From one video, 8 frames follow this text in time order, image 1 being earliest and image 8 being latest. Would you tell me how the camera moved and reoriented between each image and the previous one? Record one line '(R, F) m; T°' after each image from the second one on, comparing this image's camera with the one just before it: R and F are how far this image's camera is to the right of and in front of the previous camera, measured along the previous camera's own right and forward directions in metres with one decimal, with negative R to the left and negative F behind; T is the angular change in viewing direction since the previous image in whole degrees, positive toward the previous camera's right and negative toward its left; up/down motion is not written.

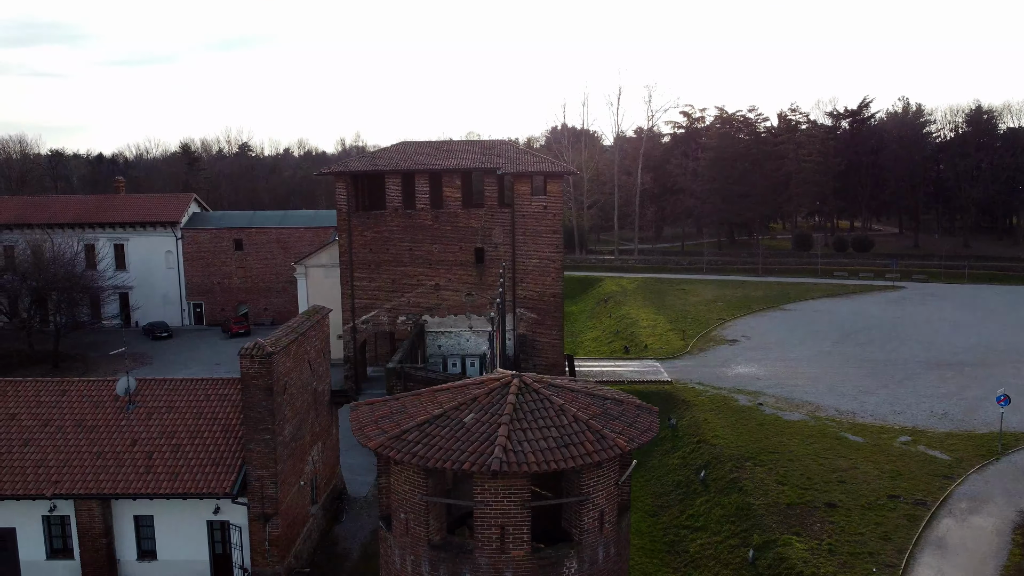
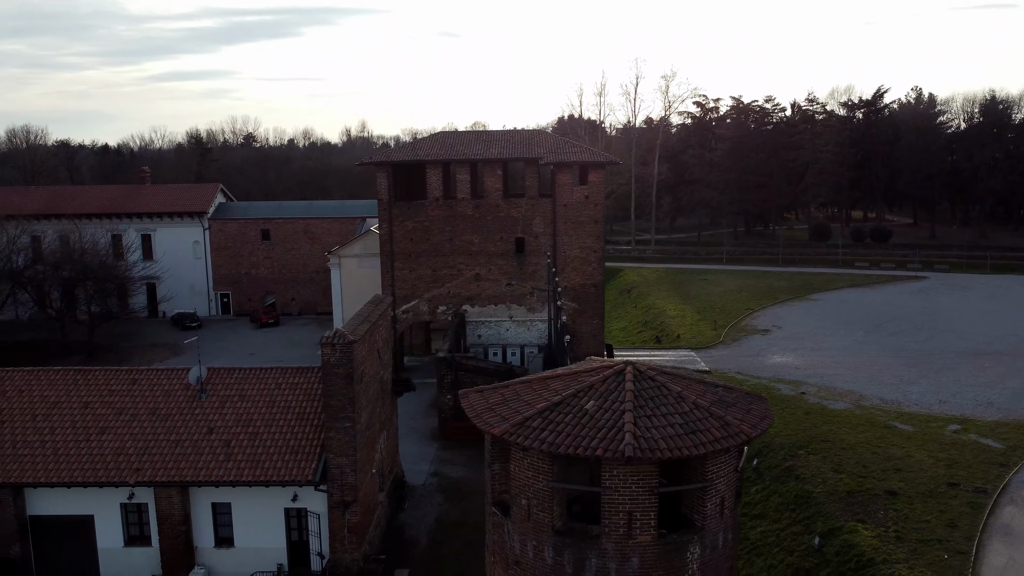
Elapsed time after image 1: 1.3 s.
(-1.5, 0.0) m; 0°
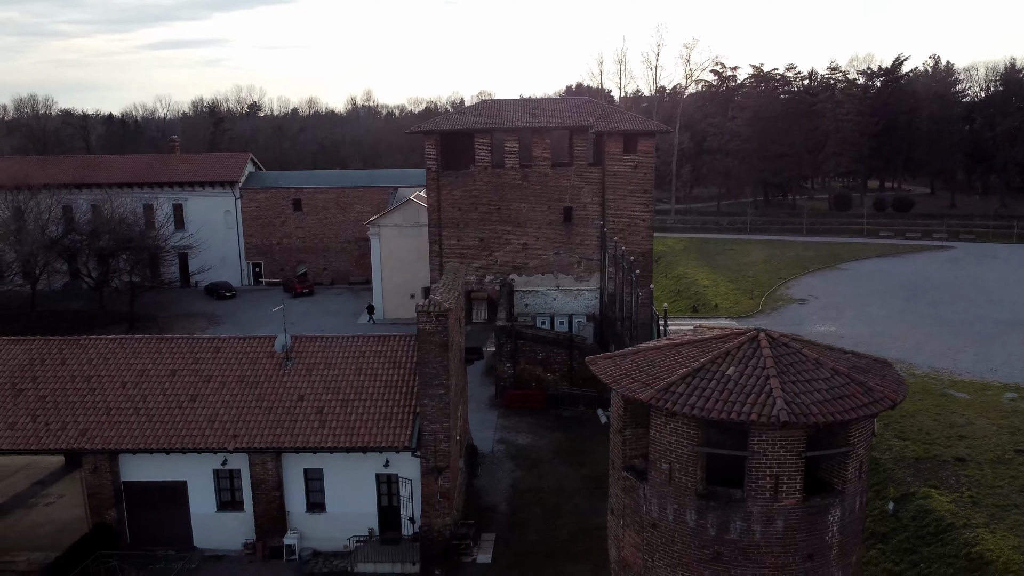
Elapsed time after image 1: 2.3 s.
(-1.7, -0.1) m; 0°
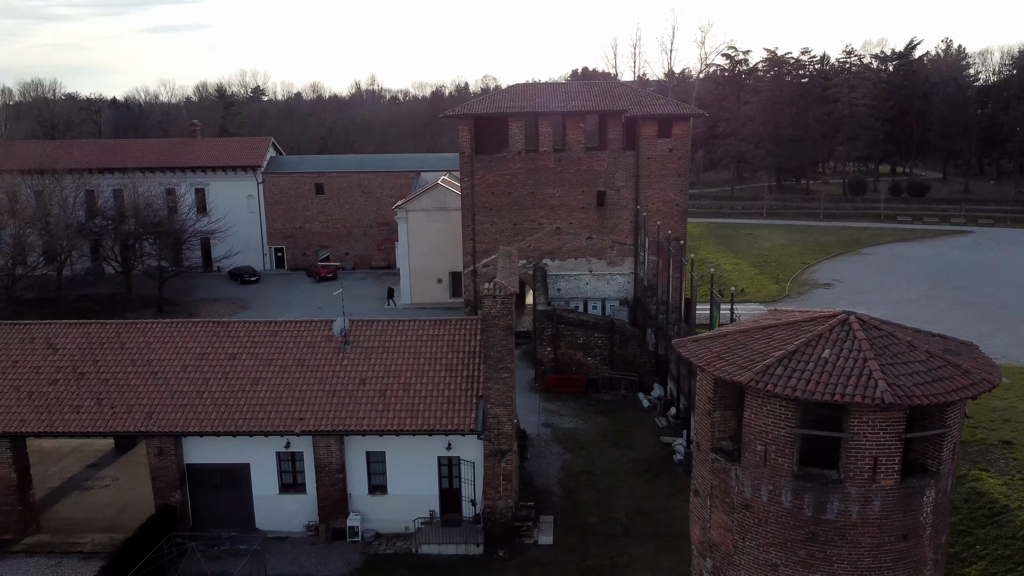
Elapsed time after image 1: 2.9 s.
(-1.2, -0.1) m; 0°
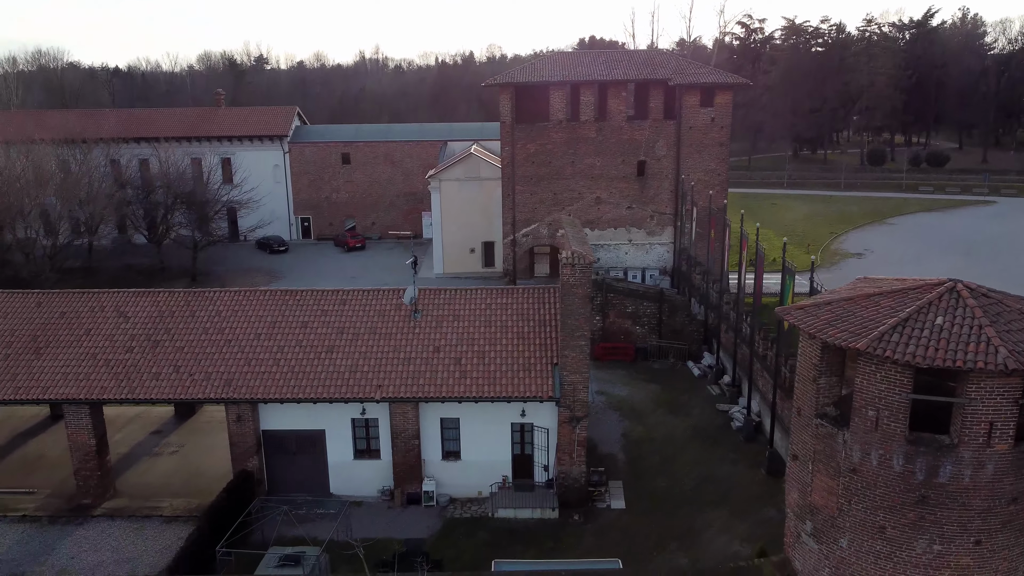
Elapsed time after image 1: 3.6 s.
(-1.5, -0.1) m; 0°
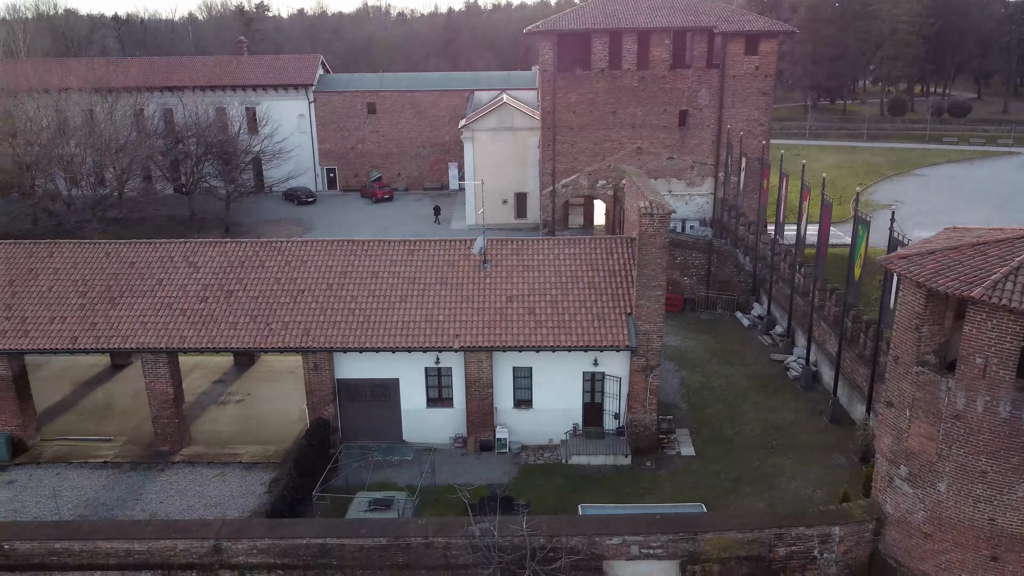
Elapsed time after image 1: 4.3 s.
(-1.5, -0.1) m; 0°
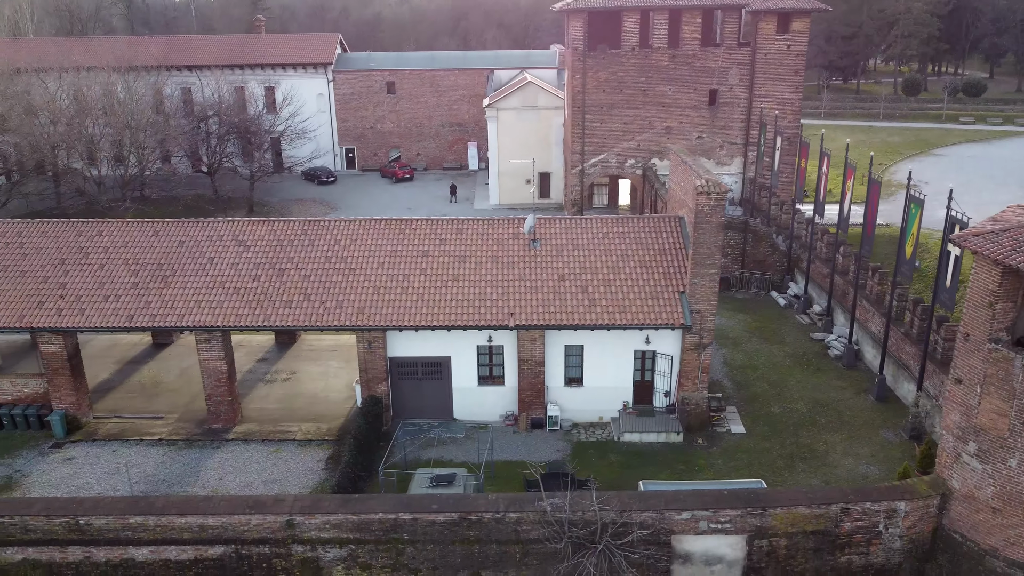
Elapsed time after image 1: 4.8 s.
(-1.1, -0.1) m; 0°
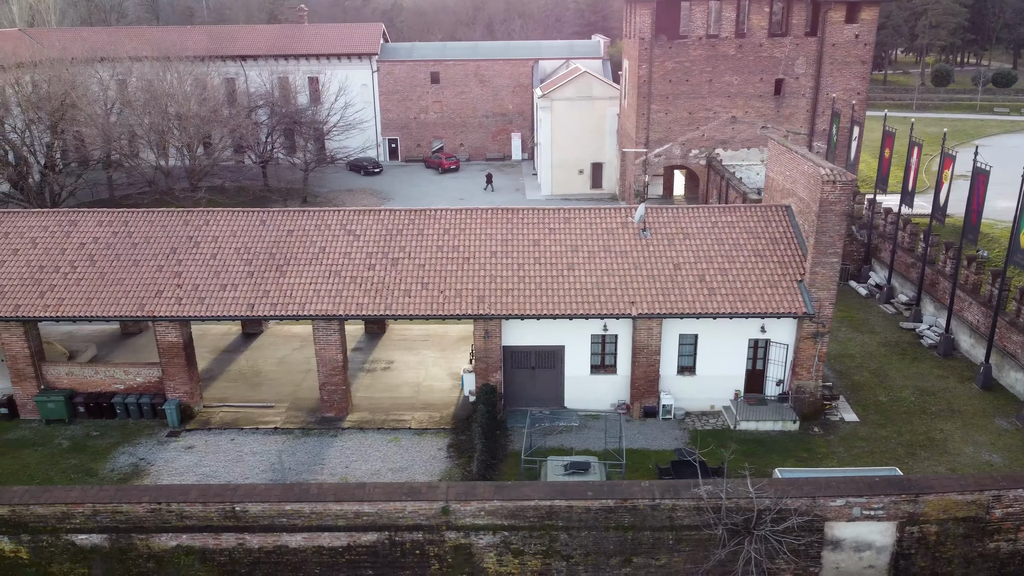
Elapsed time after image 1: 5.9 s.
(-2.3, 0.0) m; 0°
